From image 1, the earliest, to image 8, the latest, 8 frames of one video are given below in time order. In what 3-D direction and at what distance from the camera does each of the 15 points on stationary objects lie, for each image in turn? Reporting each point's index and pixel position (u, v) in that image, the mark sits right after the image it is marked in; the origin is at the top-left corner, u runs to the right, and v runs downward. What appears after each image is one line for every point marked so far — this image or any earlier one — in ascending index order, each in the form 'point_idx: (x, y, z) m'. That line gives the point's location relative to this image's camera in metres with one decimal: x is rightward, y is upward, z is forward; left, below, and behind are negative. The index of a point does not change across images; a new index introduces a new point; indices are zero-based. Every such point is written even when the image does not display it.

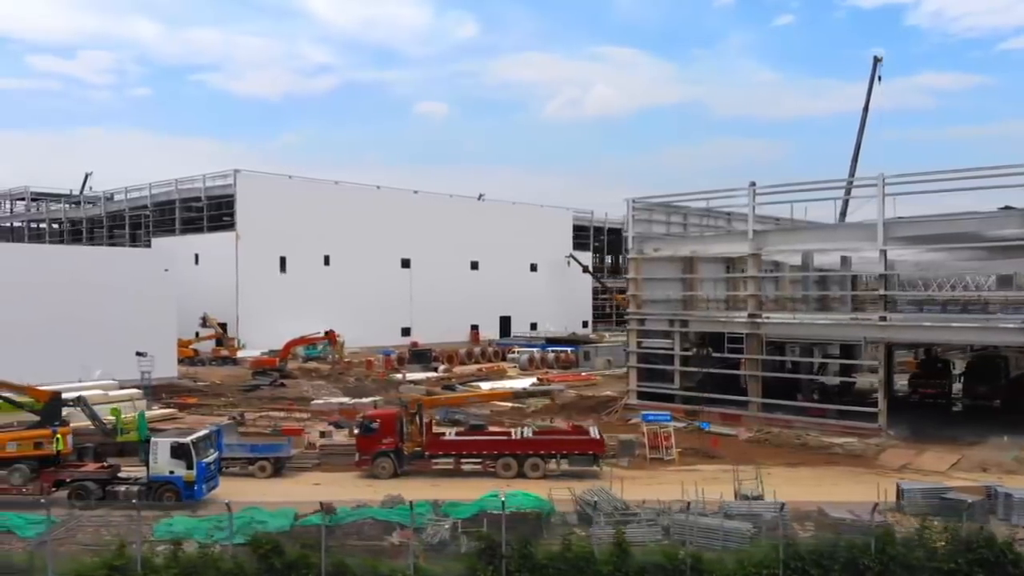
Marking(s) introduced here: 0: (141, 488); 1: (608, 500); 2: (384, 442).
0: (-6.1, -3.3, +15.8) m
1: (+1.5, -3.4, +15.3) m
2: (-2.5, -3.0, +18.4) m
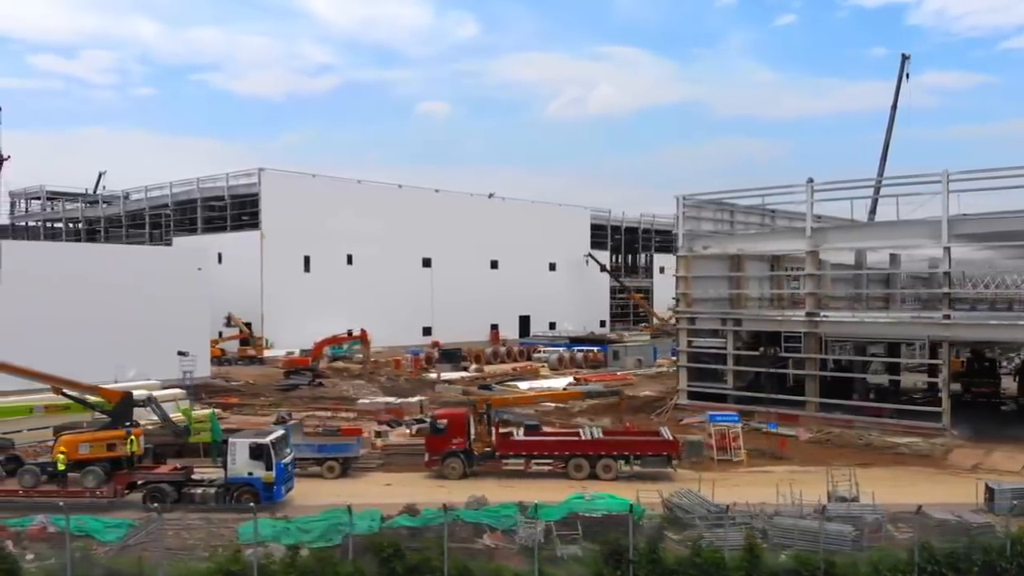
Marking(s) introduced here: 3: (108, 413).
0: (-4.7, -3.2, +15.5) m
1: (+2.9, -3.3, +15.0) m
2: (-1.1, -2.9, +18.1) m
3: (-6.7, -2.1, +16.1) m
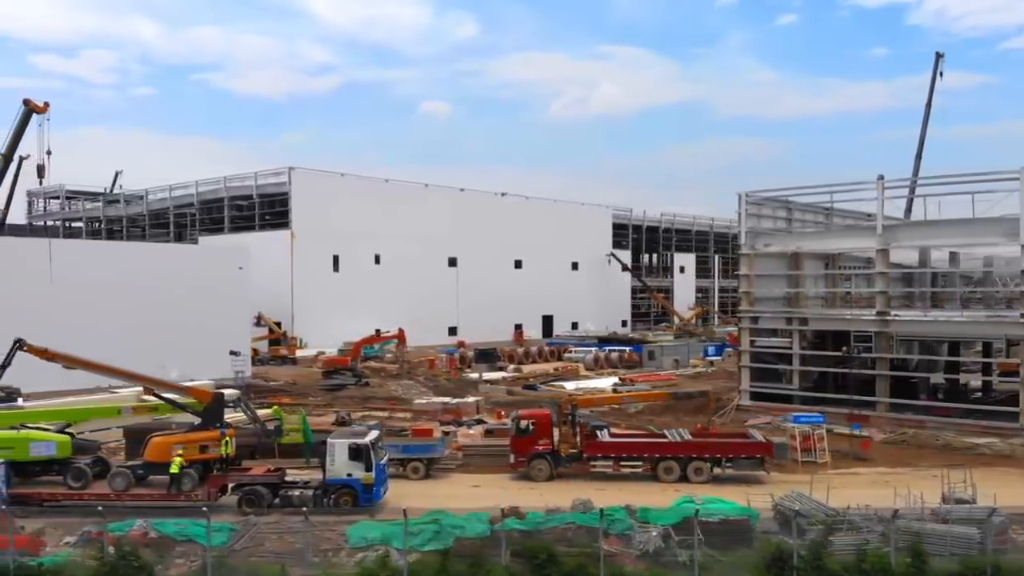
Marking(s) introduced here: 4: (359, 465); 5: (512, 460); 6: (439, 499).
0: (-3.1, -3.2, +15.1) m
1: (+4.5, -3.3, +14.6) m
2: (+0.5, -2.9, +17.7) m
3: (-5.1, -2.0, +15.7) m
4: (-2.4, -2.8, +15.0) m
5: (0.0, -3.2, +17.7) m
6: (-1.2, -3.6, +16.4) m
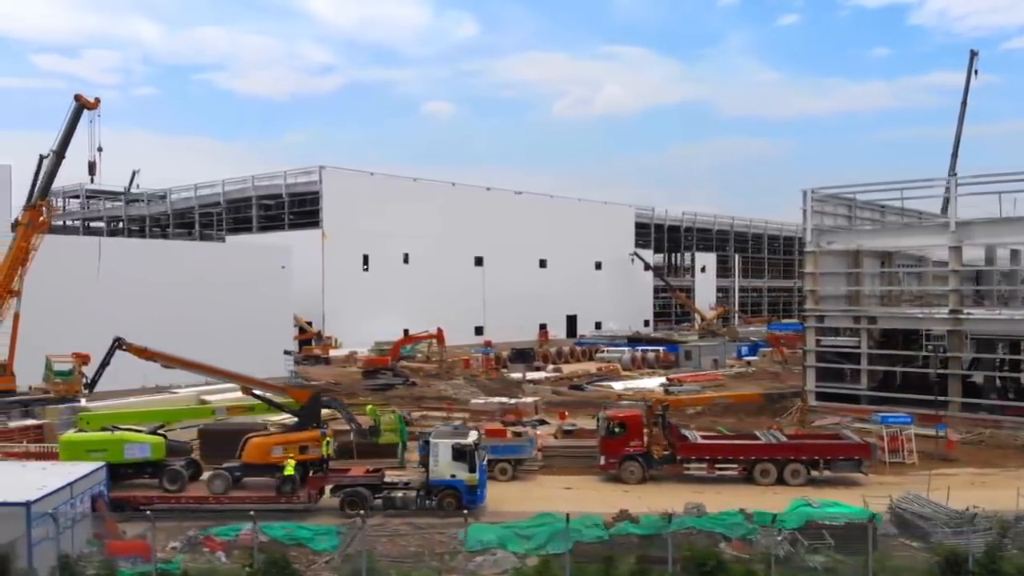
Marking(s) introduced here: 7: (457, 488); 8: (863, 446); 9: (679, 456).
0: (-1.4, -3.1, +14.7) m
1: (+6.2, -3.2, +14.2) m
2: (+2.2, -2.8, +17.3) m
3: (-3.4, -2.0, +15.3) m
4: (-0.8, -2.7, +14.6) m
5: (+1.6, -3.2, +17.3) m
6: (+0.4, -3.5, +16.0) m
7: (-0.8, -3.1, +14.6) m
8: (+6.2, -2.8, +17.0) m
9: (+3.0, -3.0, +17.2) m
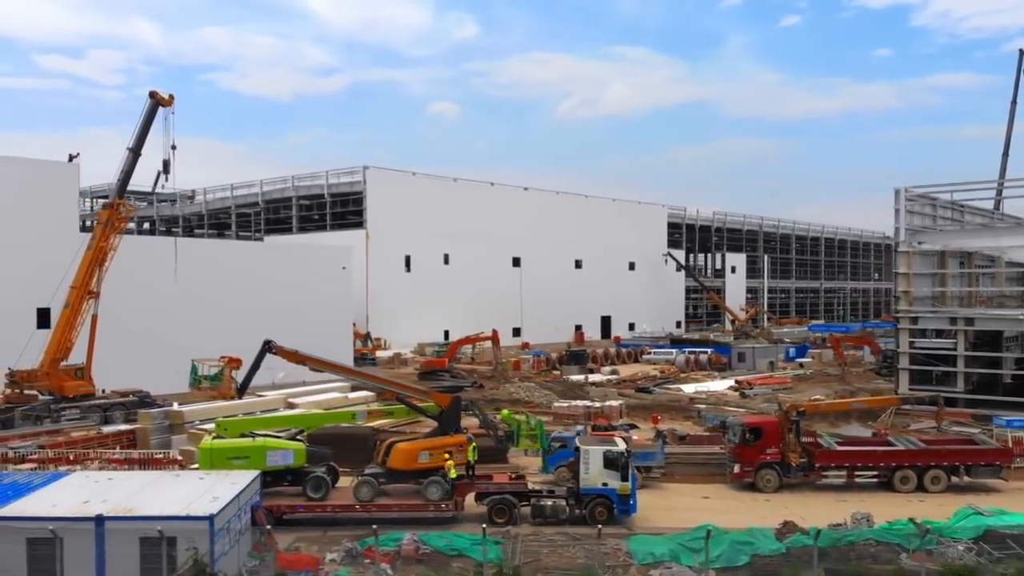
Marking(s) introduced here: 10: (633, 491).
0: (+0.8, -3.2, +14.2) m
1: (+8.5, -3.2, +13.7) m
2: (+4.4, -2.9, +16.8) m
3: (-1.2, -2.0, +14.8) m
4: (+1.5, -2.7, +14.1) m
5: (+3.9, -3.2, +16.8) m
6: (+2.7, -3.6, +15.5) m
7: (+1.4, -3.1, +14.1) m
8: (+8.4, -2.8, +16.5) m
9: (+5.2, -3.0, +16.7) m
10: (+1.8, -3.0, +14.2) m
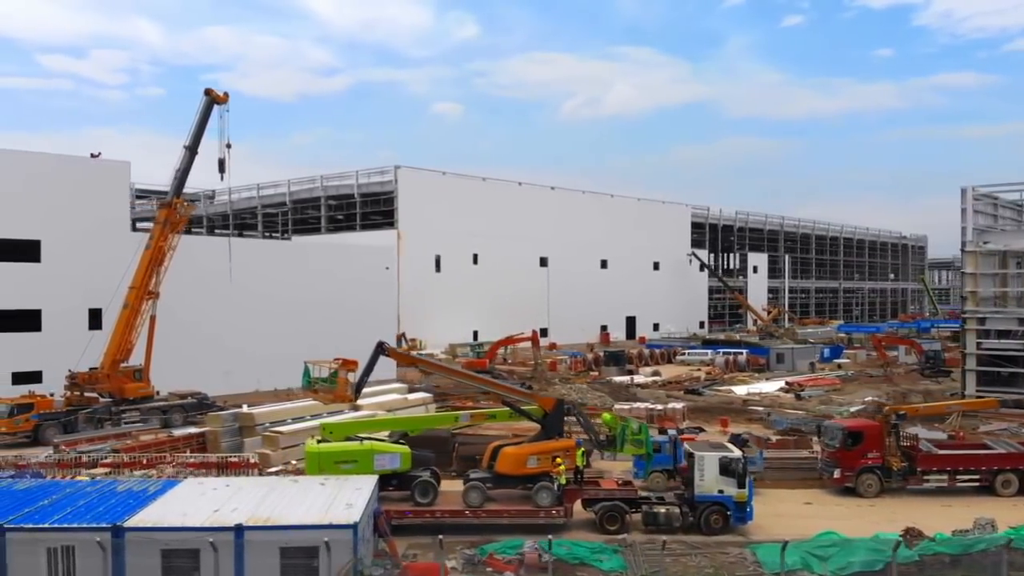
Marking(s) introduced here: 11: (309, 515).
0: (+2.5, -3.2, +13.8) m
1: (+10.1, -3.3, +13.4) m
2: (+6.0, -2.9, +16.5) m
3: (+0.5, -2.0, +14.4) m
4: (+3.1, -2.7, +13.8) m
5: (+5.5, -3.2, +16.5) m
6: (+4.3, -3.6, +15.2) m
7: (+3.0, -3.1, +13.8) m
8: (+10.1, -2.8, +16.2) m
9: (+6.9, -3.0, +16.3) m
10: (+3.4, -3.0, +13.9) m
11: (-2.2, -2.5, +10.6) m
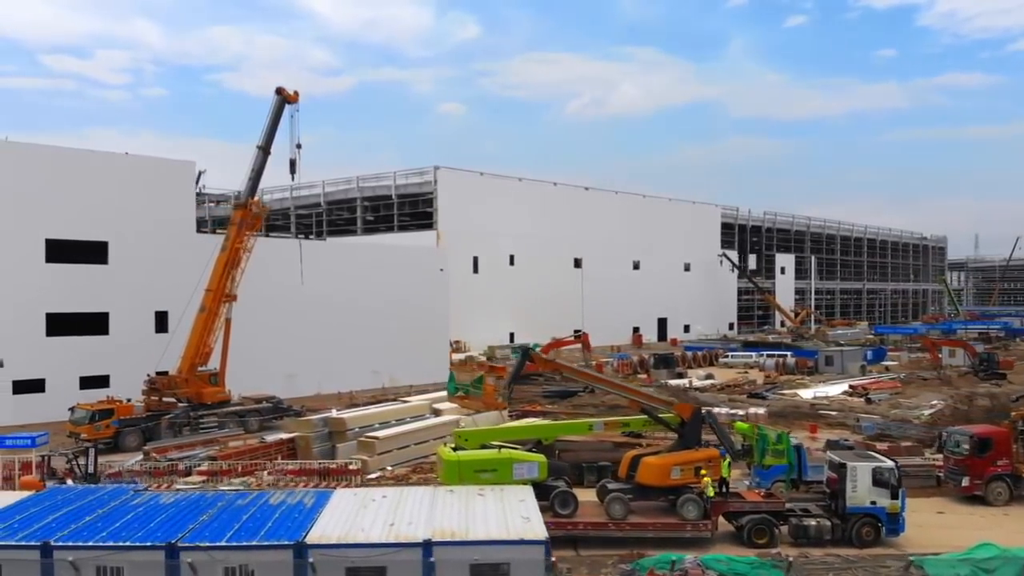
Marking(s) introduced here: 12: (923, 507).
0: (+4.5, -3.2, +13.4) m
1: (+12.1, -3.3, +13.0) m
2: (+8.0, -2.9, +16.1) m
3: (+2.5, -2.1, +14.0) m
4: (+5.1, -2.8, +13.3) m
5: (+7.5, -3.2, +16.1) m
6: (+6.3, -3.6, +14.8) m
7: (+5.0, -3.1, +13.4) m
8: (+12.1, -2.9, +15.8) m
9: (+8.8, -3.1, +15.9) m
10: (+5.4, -3.1, +13.4) m
11: (-0.2, -2.5, +10.2) m
12: (+6.9, -3.6, +16.0) m
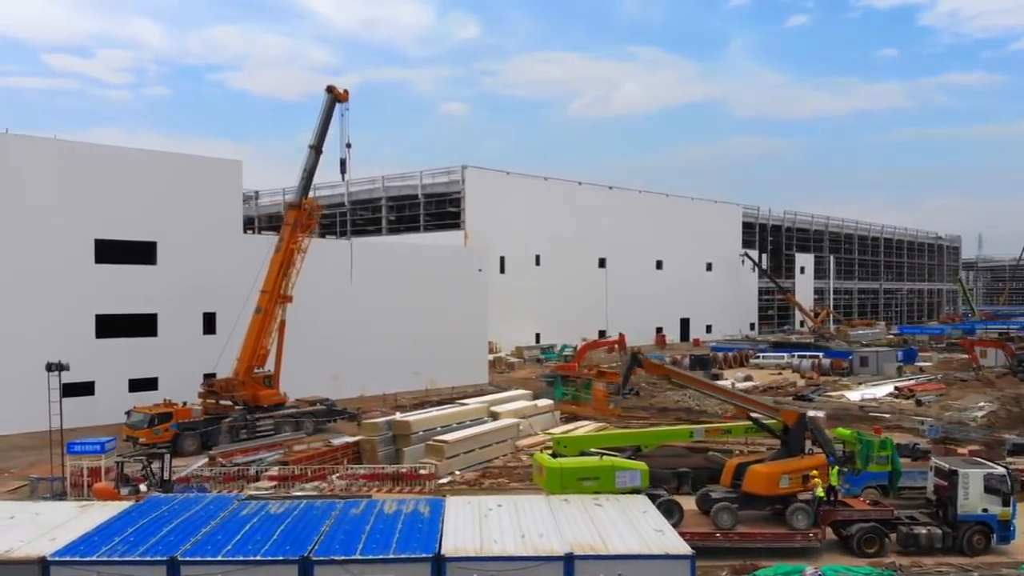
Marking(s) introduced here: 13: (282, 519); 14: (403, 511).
0: (+5.9, -3.3, +13.1) m
1: (+13.5, -3.4, +12.7) m
2: (+9.4, -3.0, +15.8) m
3: (+3.9, -2.1, +13.7) m
4: (+6.5, -2.8, +13.1) m
5: (+8.9, -3.3, +15.8) m
6: (+7.7, -3.7, +14.5) m
7: (+6.4, -3.2, +13.1) m
8: (+13.4, -2.9, +15.5) m
9: (+10.2, -3.1, +15.7) m
10: (+6.8, -3.1, +13.2) m
11: (+1.2, -2.6, +9.9) m
12: (+8.3, -3.6, +15.7) m
13: (-2.6, -2.6, +10.8) m
14: (-1.3, -2.6, +11.1) m
